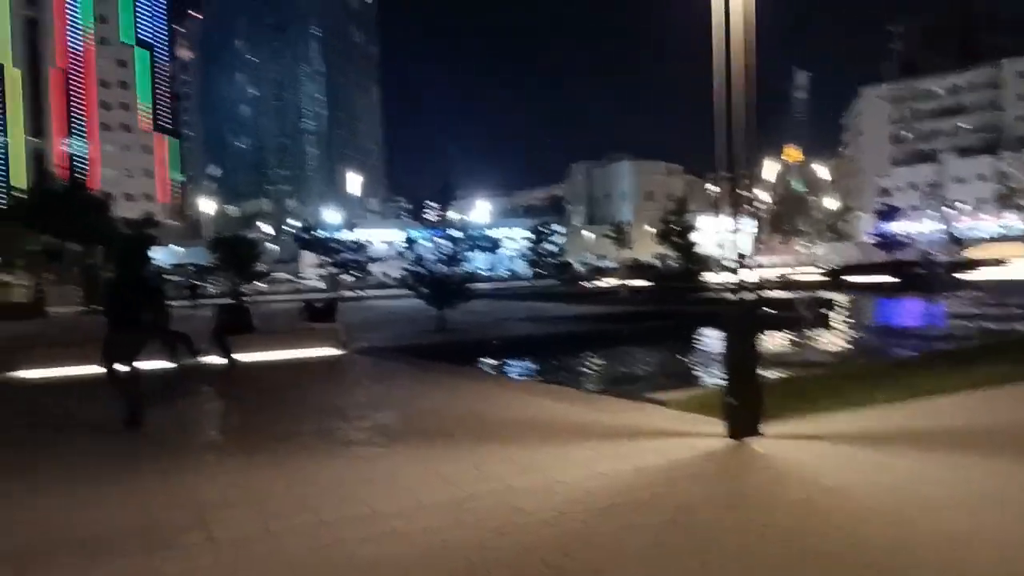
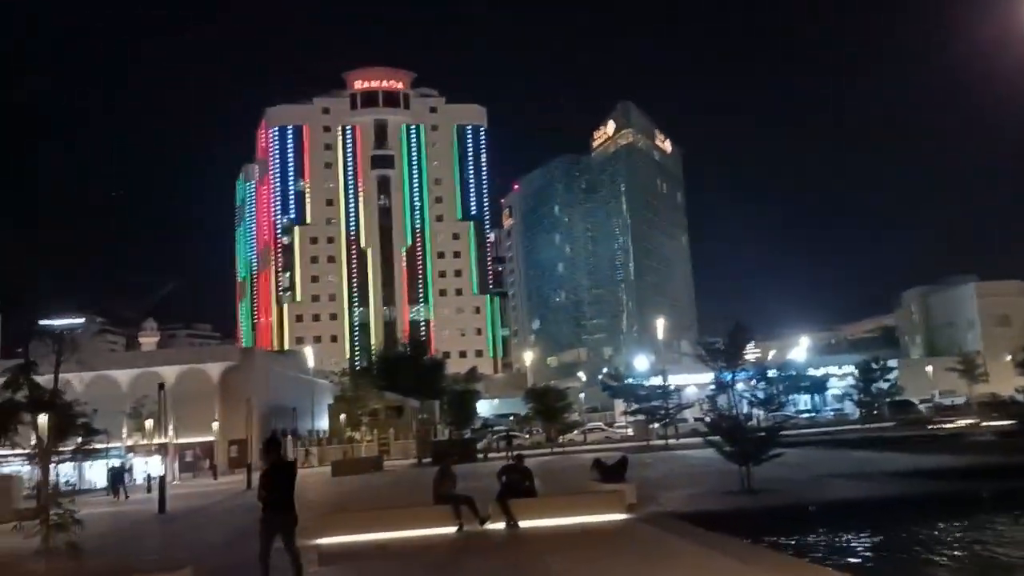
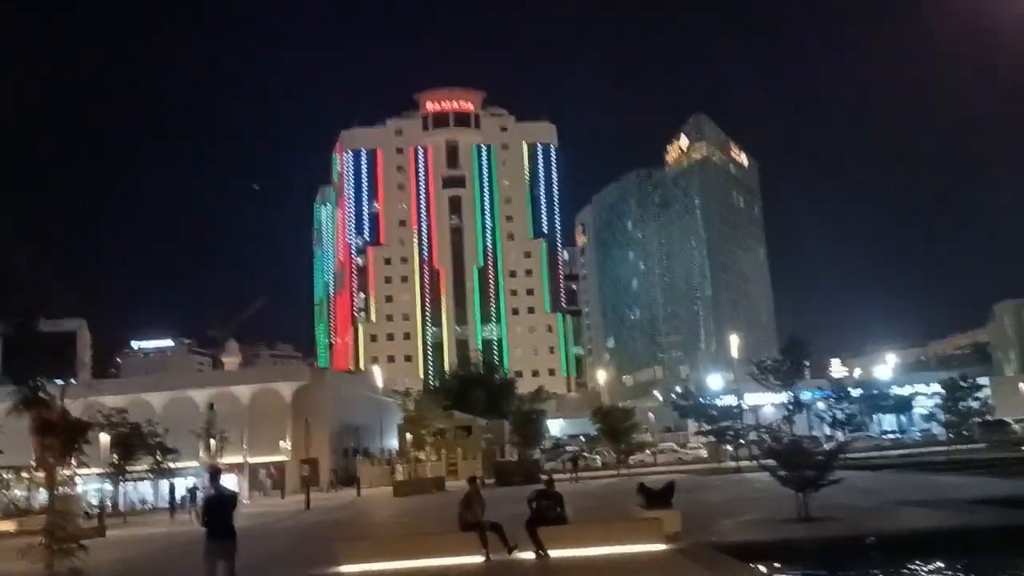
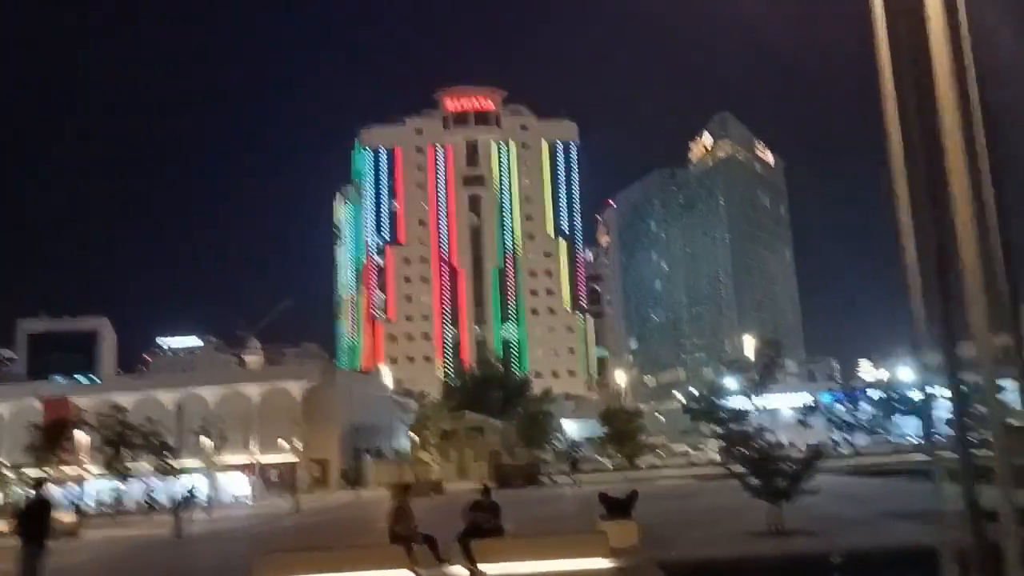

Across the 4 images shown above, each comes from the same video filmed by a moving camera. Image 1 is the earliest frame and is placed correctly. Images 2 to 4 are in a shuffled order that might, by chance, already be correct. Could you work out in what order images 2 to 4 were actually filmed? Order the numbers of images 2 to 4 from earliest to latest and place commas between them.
2, 3, 4
